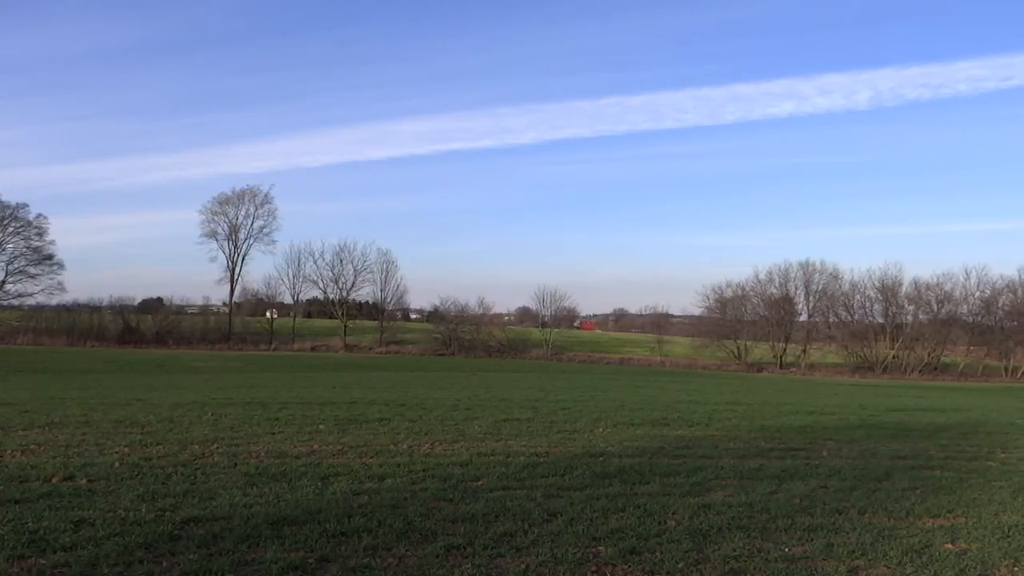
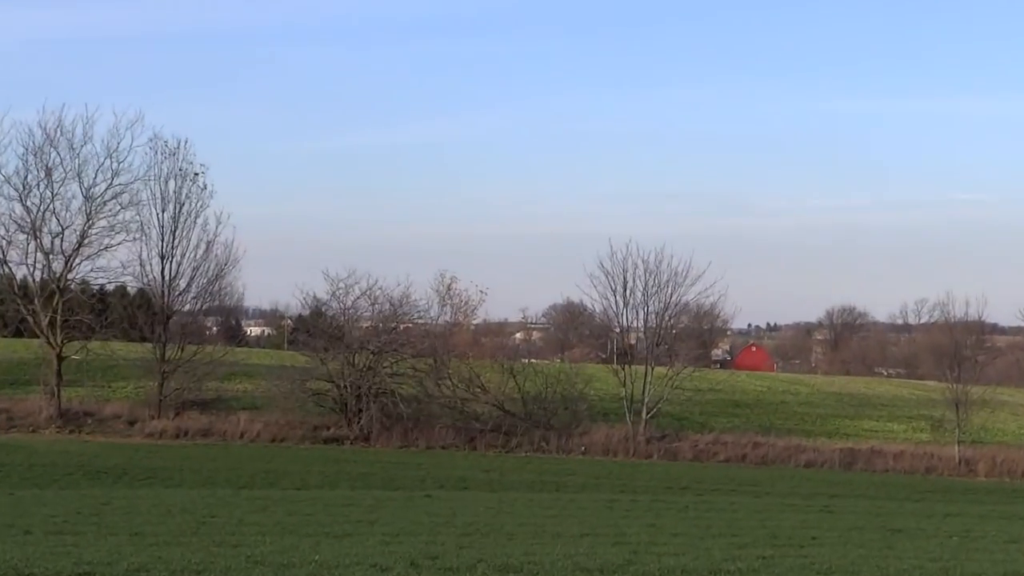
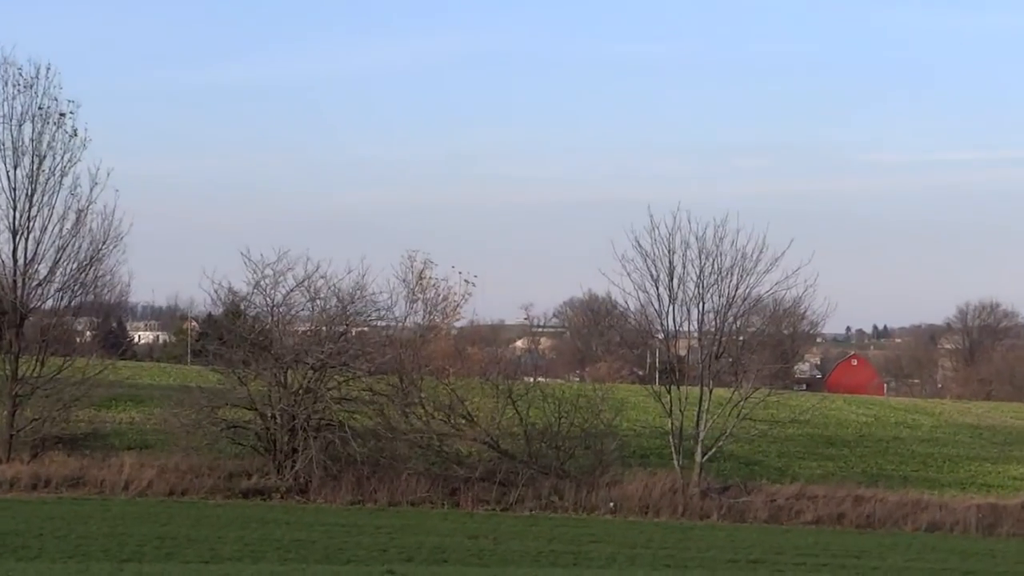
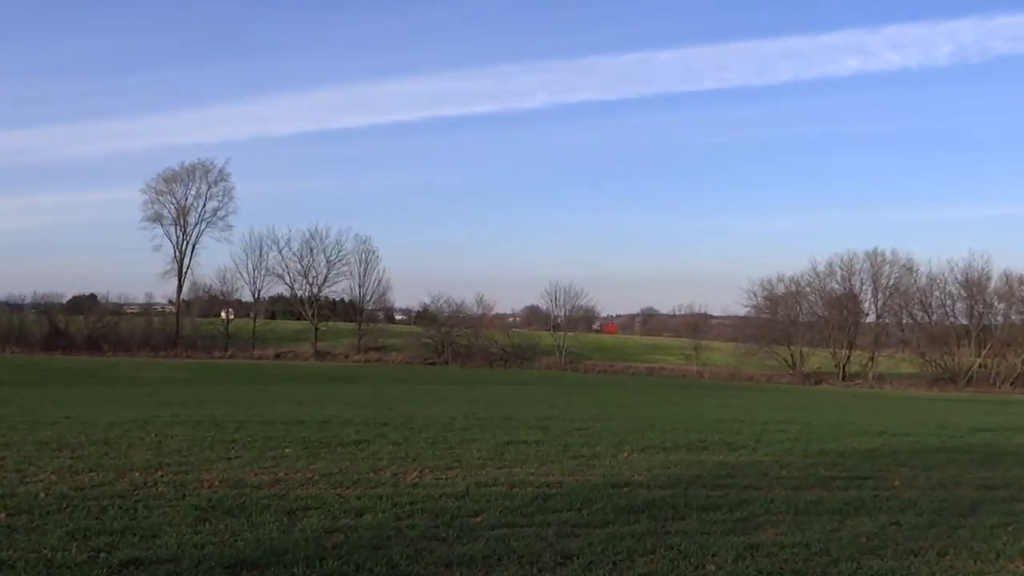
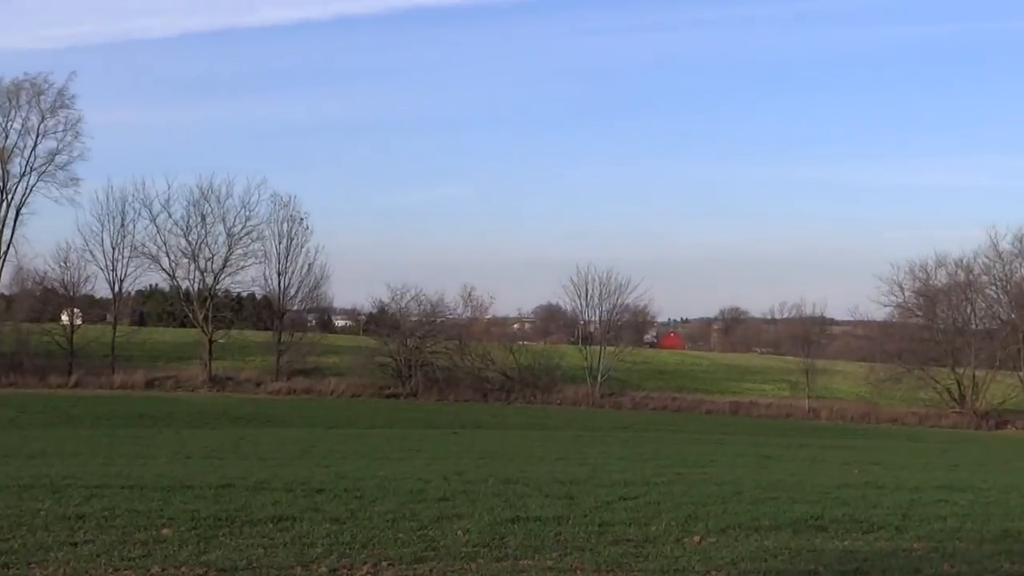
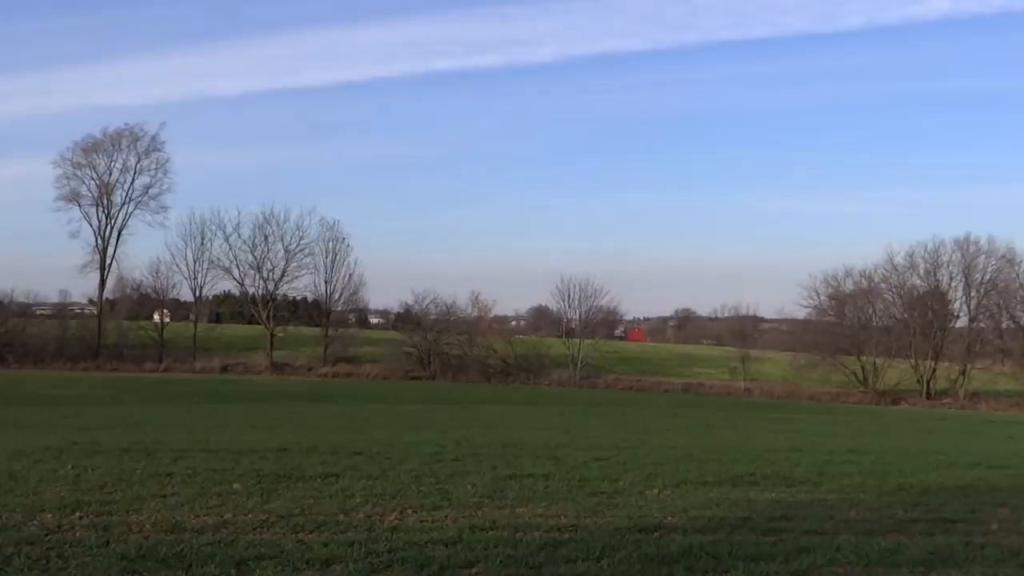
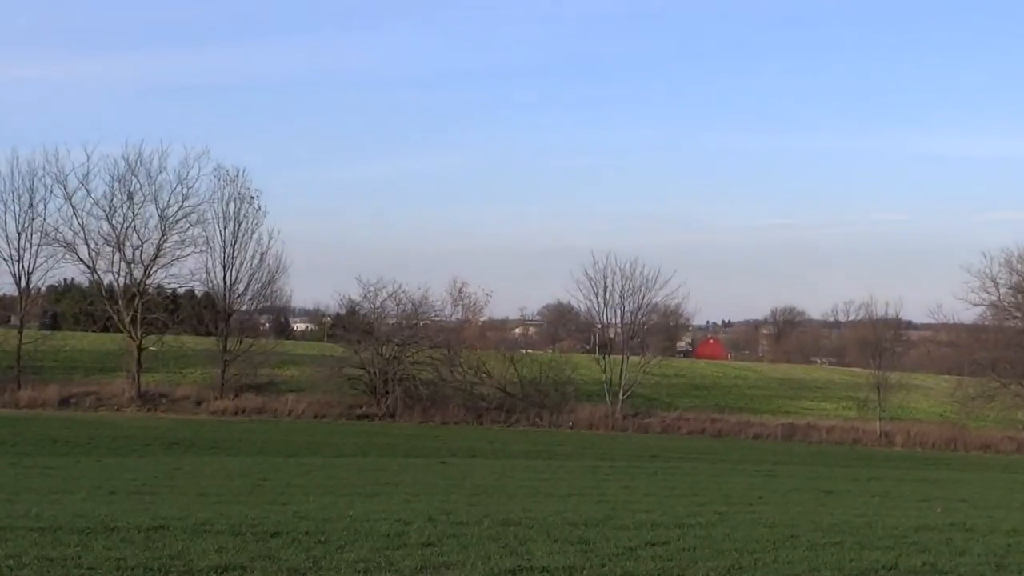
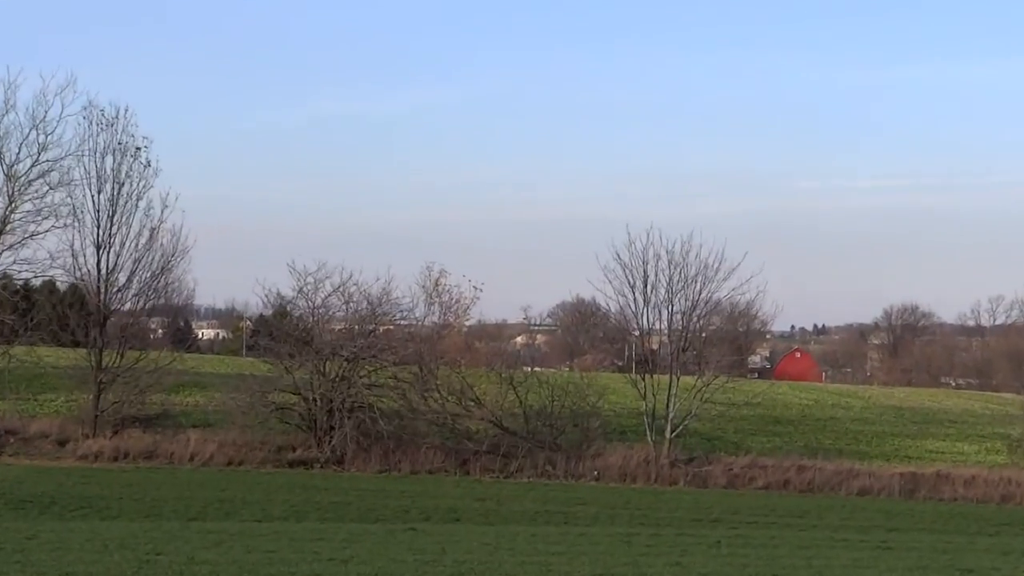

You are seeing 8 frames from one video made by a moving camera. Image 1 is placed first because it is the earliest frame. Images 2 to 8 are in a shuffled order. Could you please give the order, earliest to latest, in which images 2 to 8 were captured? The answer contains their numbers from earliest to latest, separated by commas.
4, 6, 5, 7, 2, 8, 3
